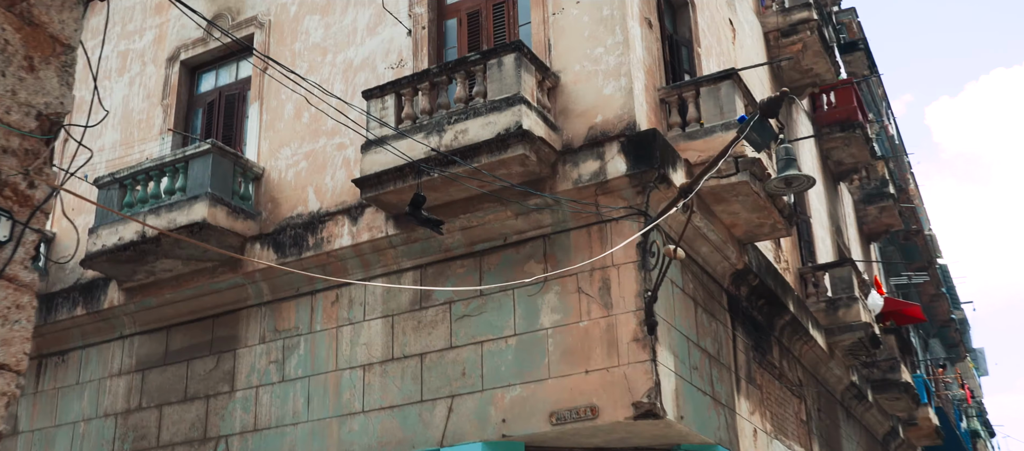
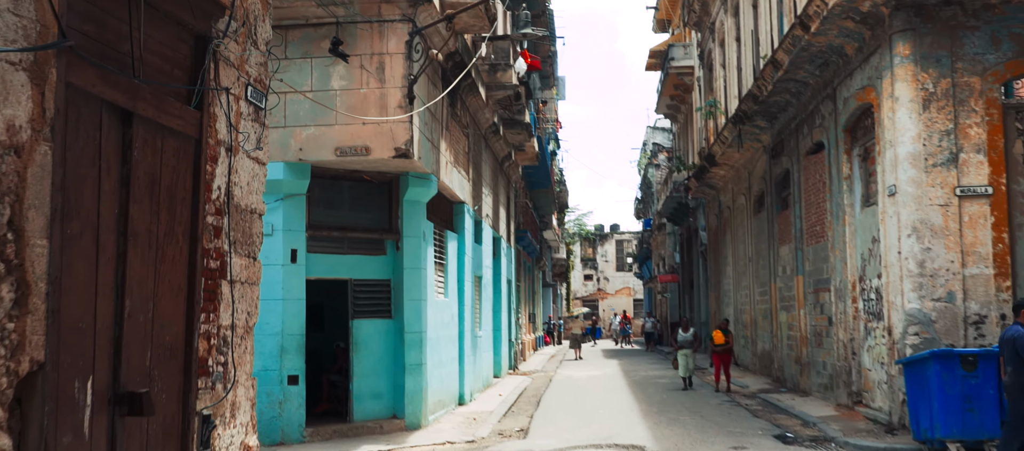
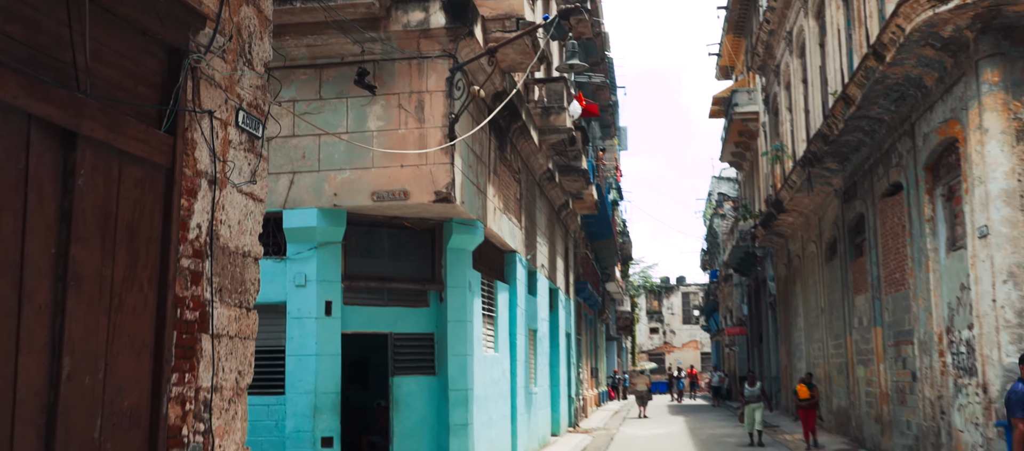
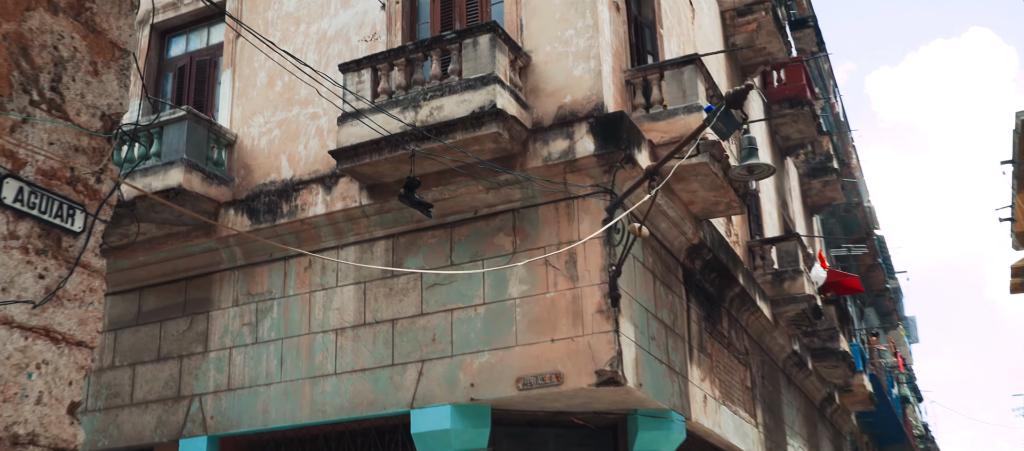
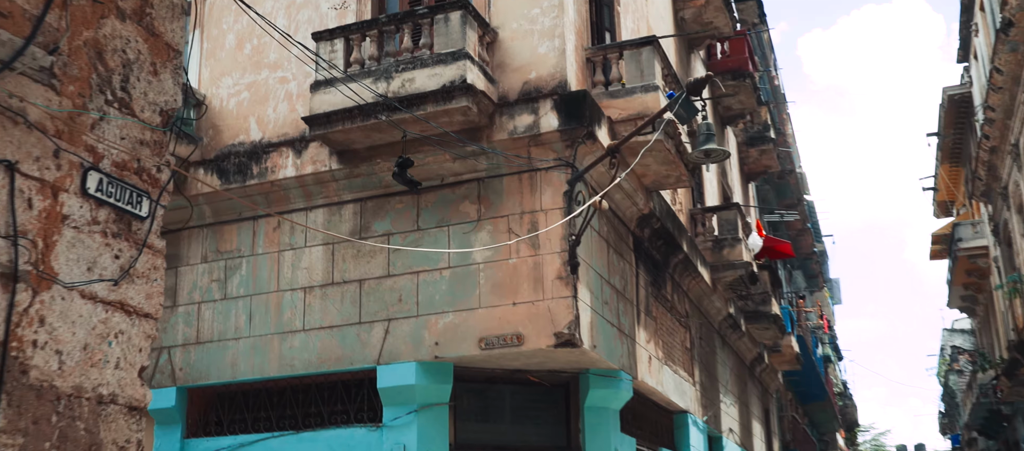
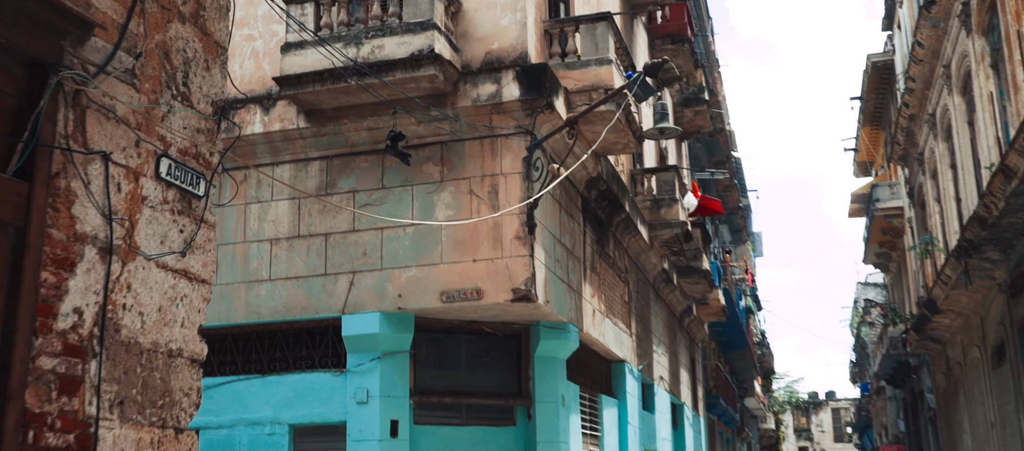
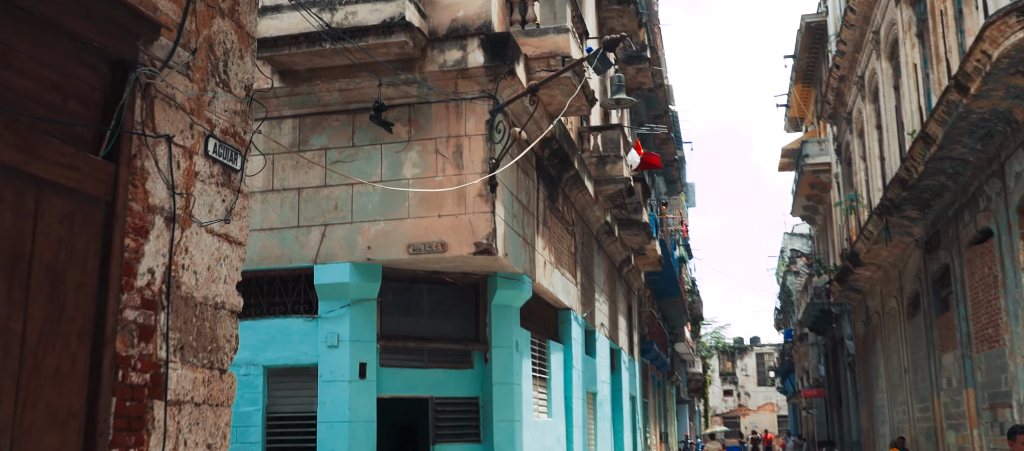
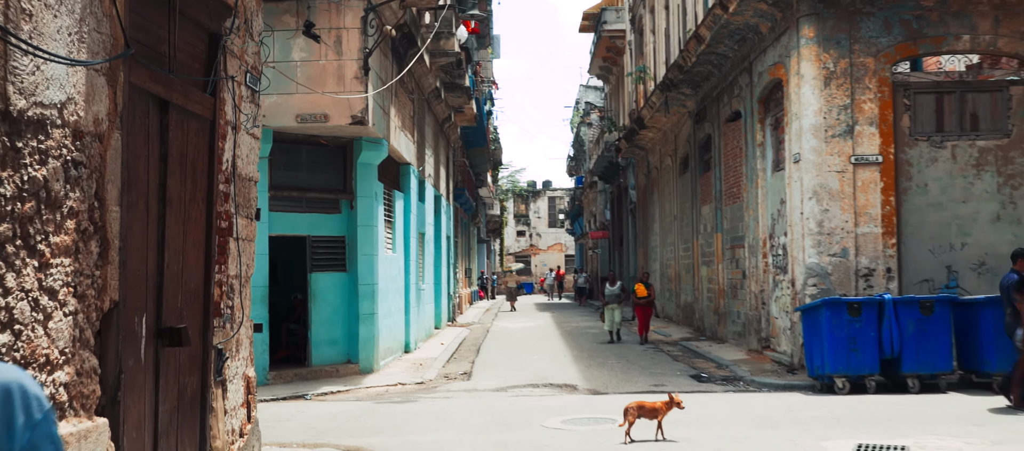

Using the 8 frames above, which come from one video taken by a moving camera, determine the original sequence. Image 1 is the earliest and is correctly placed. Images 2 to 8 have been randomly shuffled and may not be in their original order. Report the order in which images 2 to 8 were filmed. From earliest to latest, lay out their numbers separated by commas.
4, 5, 6, 7, 3, 2, 8
